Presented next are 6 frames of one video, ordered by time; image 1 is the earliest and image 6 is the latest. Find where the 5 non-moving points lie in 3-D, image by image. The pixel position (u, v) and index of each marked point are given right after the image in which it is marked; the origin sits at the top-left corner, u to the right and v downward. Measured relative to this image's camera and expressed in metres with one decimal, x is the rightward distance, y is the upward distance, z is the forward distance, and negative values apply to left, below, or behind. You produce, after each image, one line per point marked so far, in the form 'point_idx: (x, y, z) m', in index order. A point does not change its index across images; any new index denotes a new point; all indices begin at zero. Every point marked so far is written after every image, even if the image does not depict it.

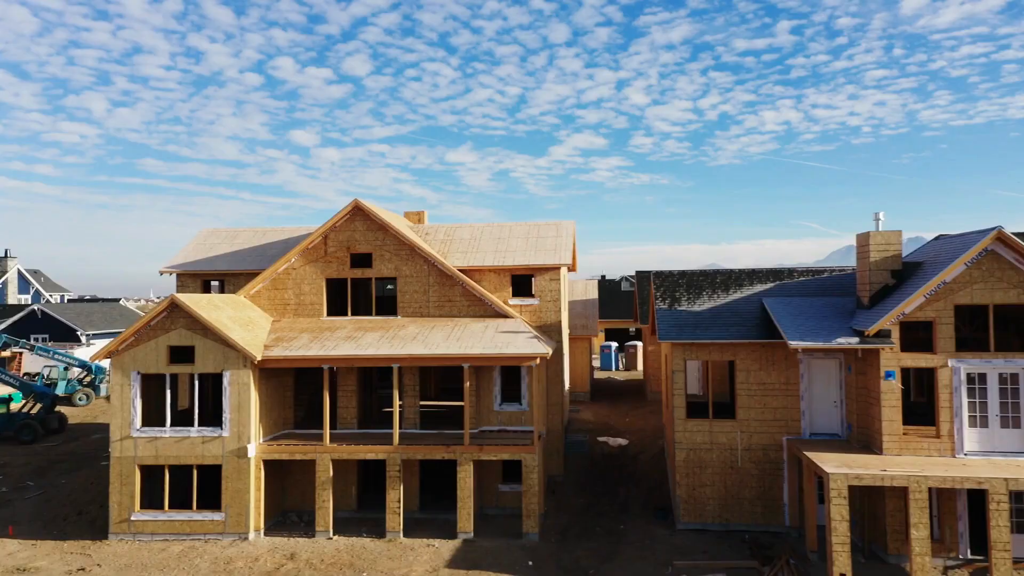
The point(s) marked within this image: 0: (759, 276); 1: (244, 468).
0: (+9.1, +0.5, +19.0) m
1: (-9.2, -6.1, +17.3) m
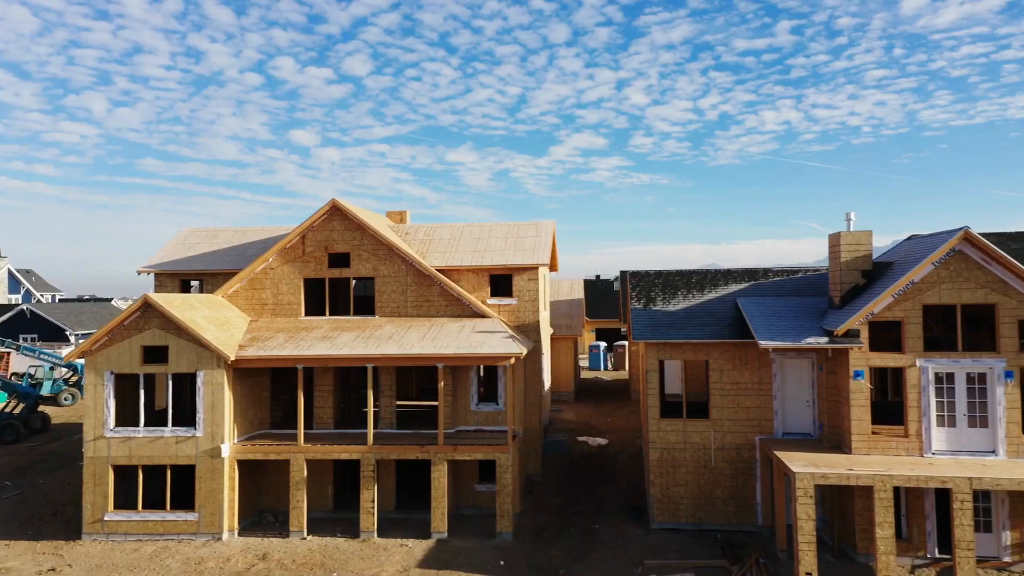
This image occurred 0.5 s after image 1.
0: (+8.3, +0.5, +19.0) m
1: (-10.0, -6.1, +17.3) m
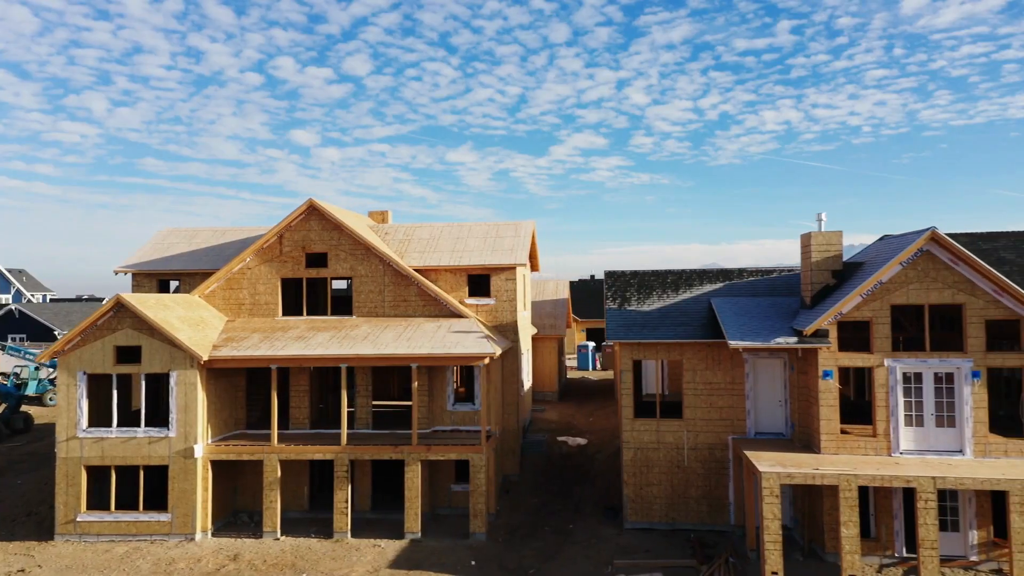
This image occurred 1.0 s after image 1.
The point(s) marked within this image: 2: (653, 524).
0: (+7.4, +0.5, +19.1) m
1: (-10.9, -6.1, +17.3) m
2: (+4.8, -8.0, +17.2) m
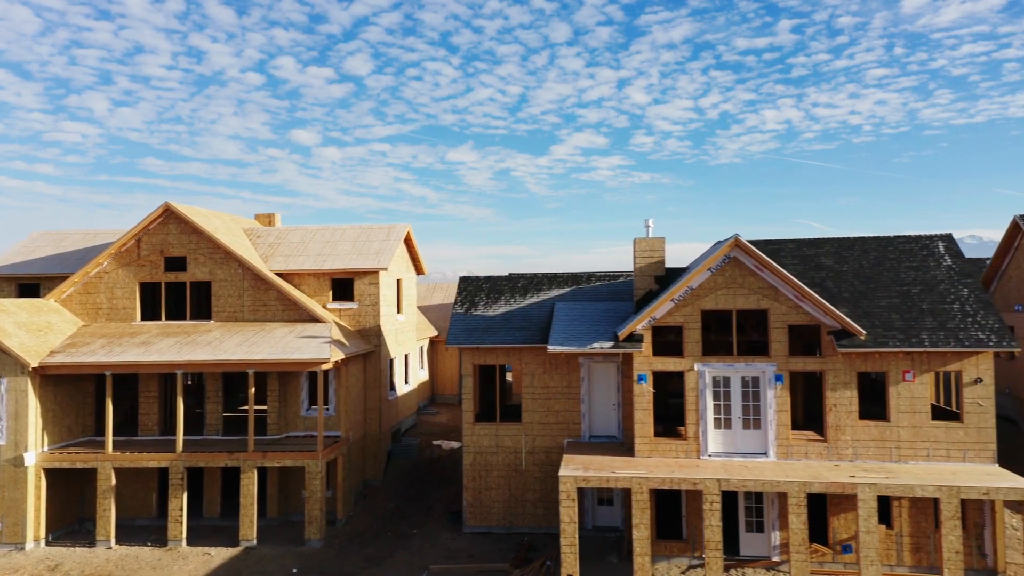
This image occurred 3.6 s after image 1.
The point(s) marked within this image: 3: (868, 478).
0: (+1.8, +0.3, +19.2) m
1: (-16.4, -6.3, +17.0) m
2: (-0.7, -8.2, +17.3) m
3: (+9.2, -4.9, +13.1) m
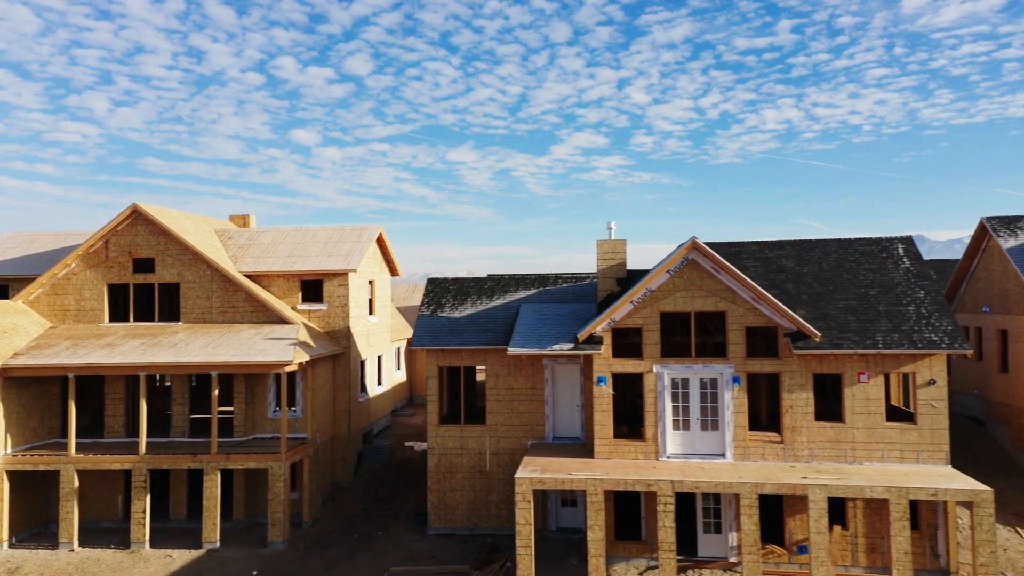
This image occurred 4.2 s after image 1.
0: (+0.6, +0.2, +19.3) m
1: (-17.6, -6.4, +16.9) m
2: (-1.9, -8.2, +17.3) m
3: (+8.0, -5.0, +13.2) m
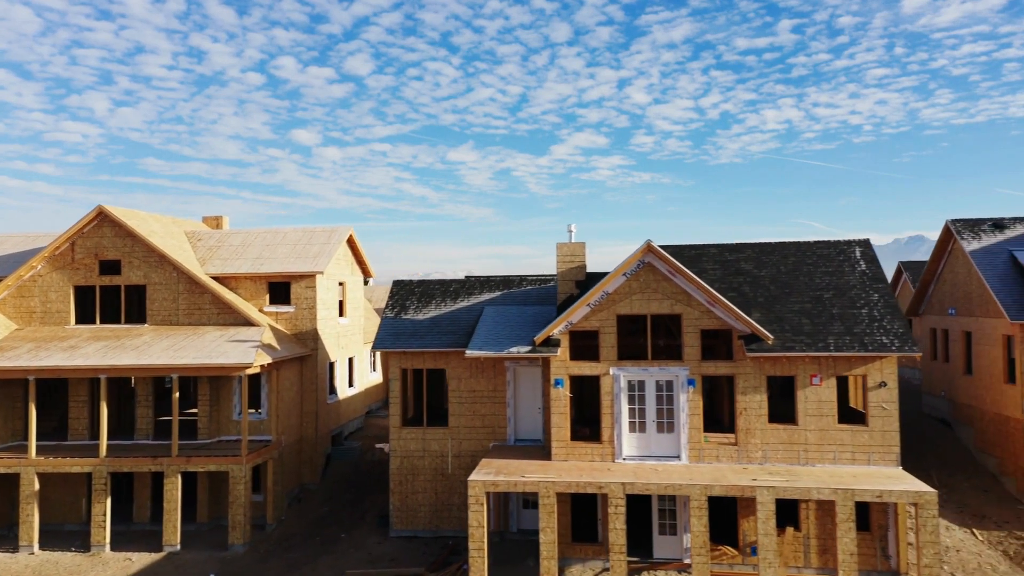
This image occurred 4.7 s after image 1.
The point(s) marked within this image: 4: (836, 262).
0: (-0.7, +0.1, +19.3) m
1: (-18.9, -6.4, +16.8) m
2: (-3.2, -8.3, +17.3) m
3: (+6.7, -5.0, +13.2) m
4: (+10.4, +0.8, +16.3) m
